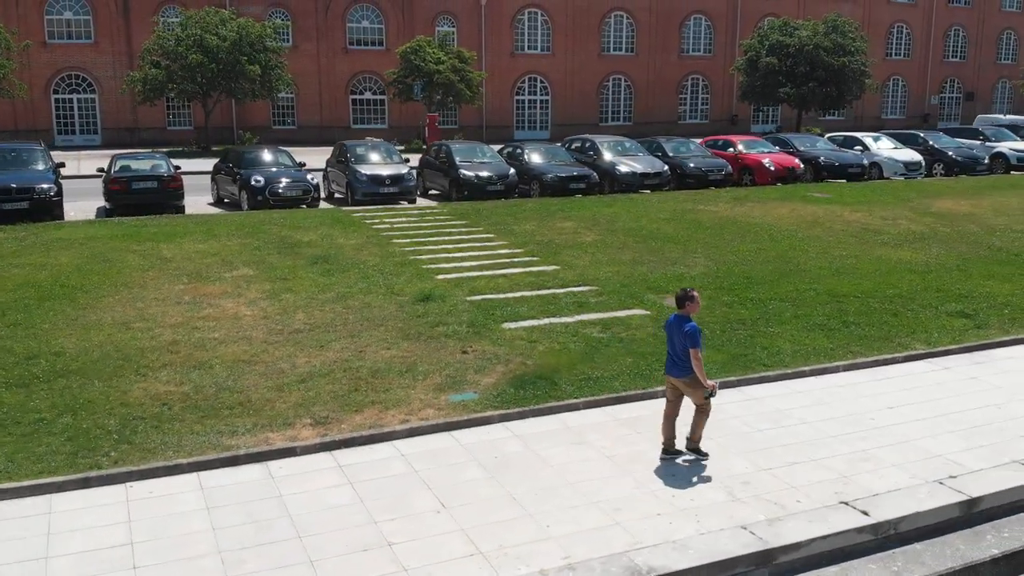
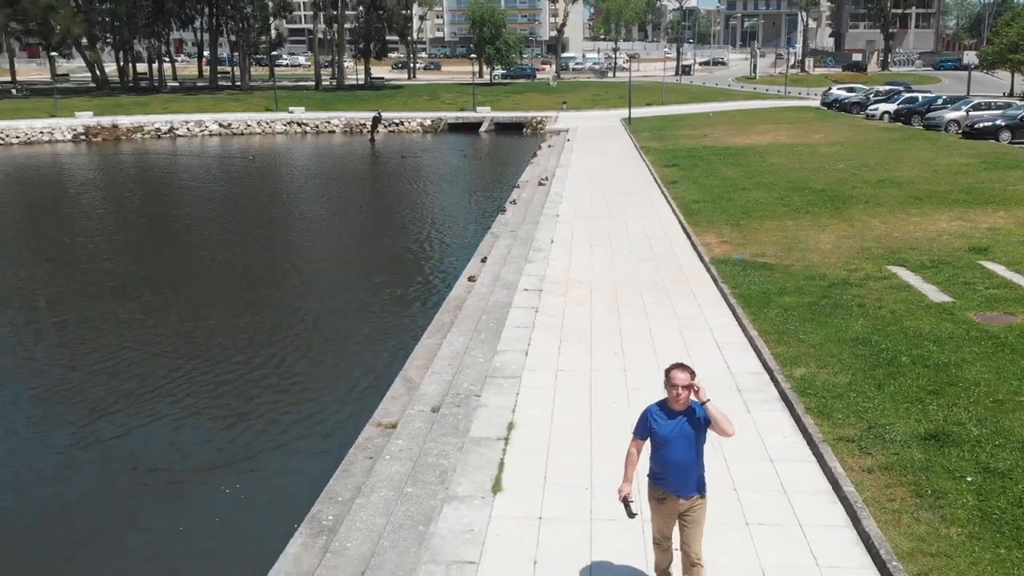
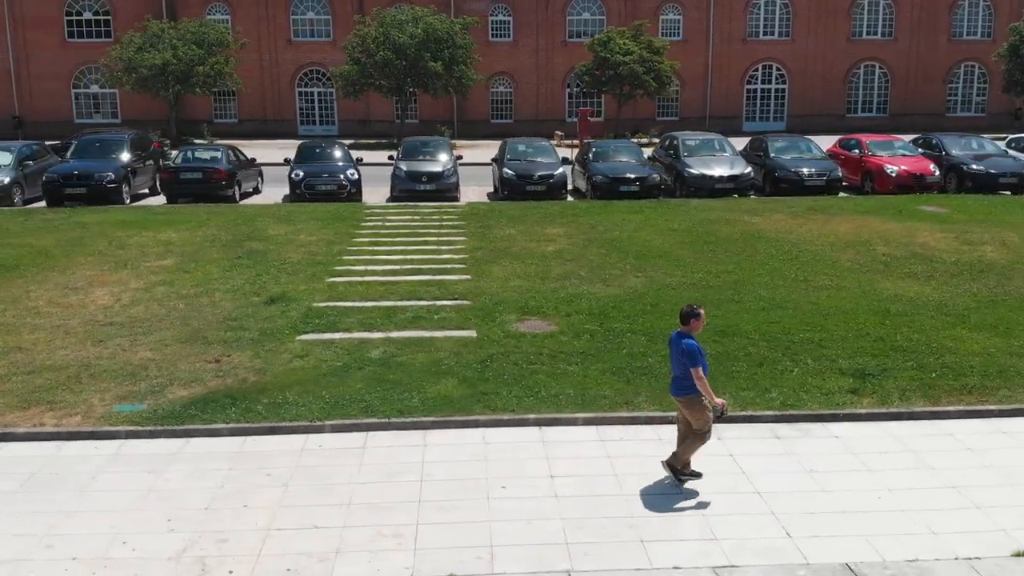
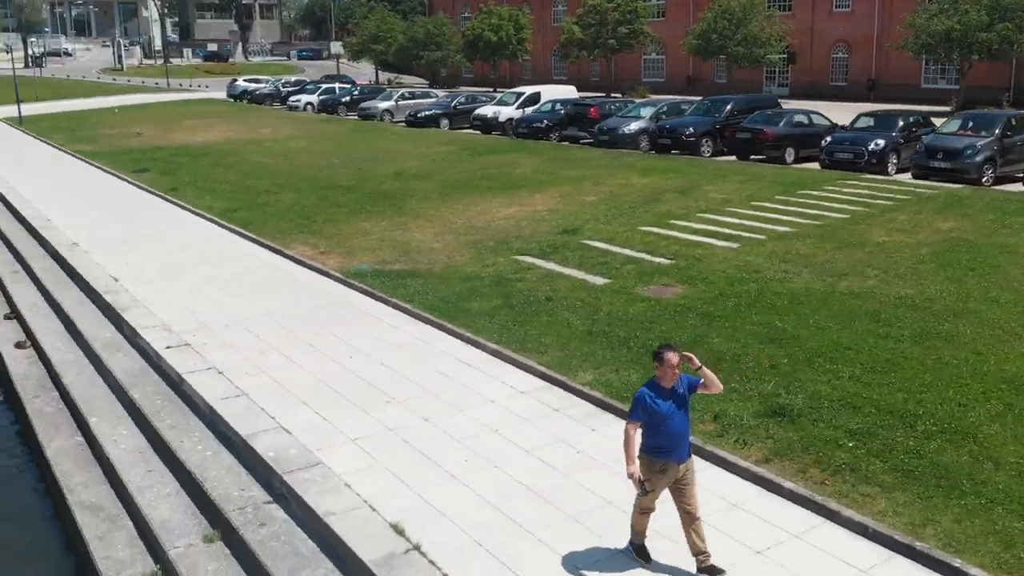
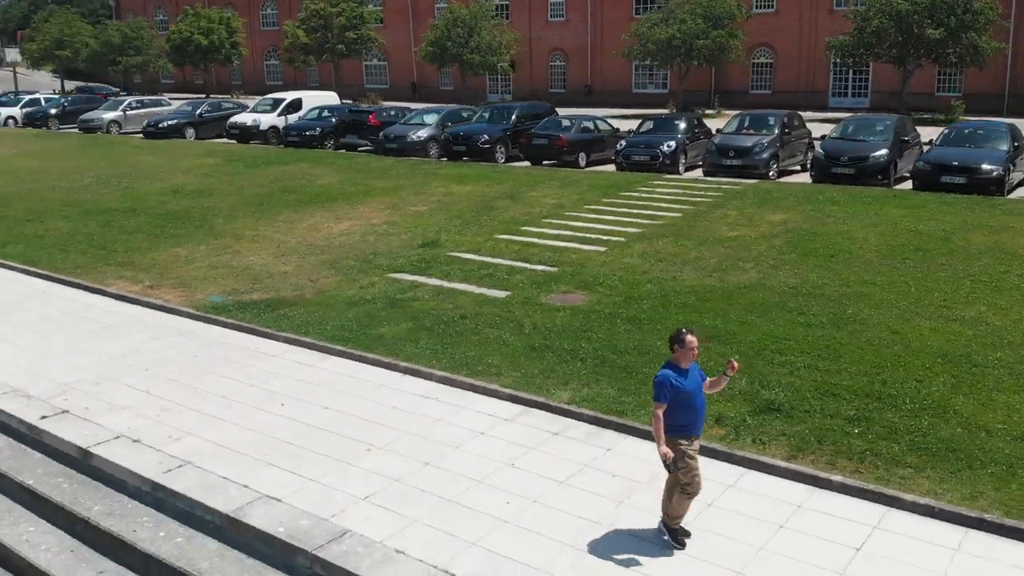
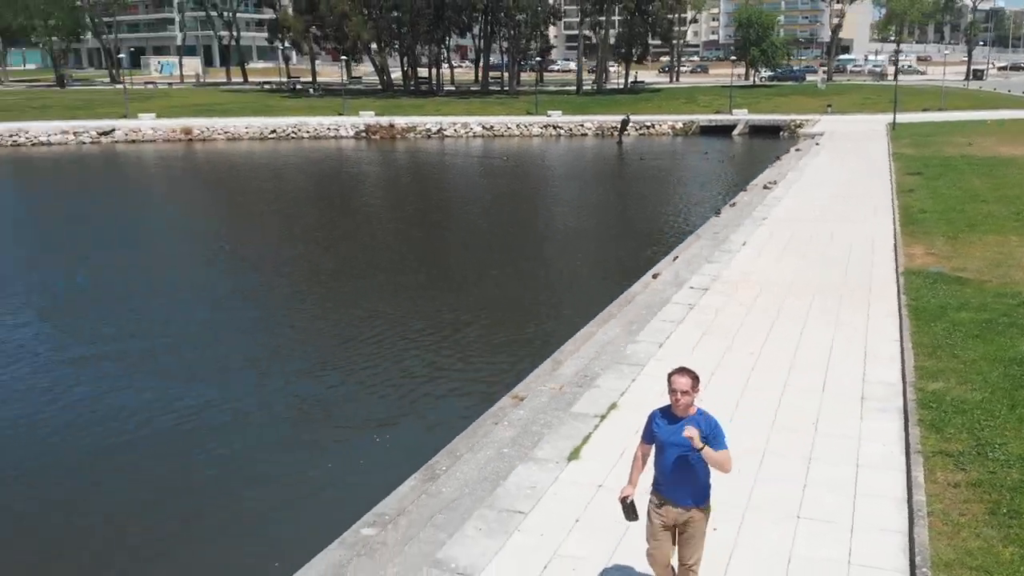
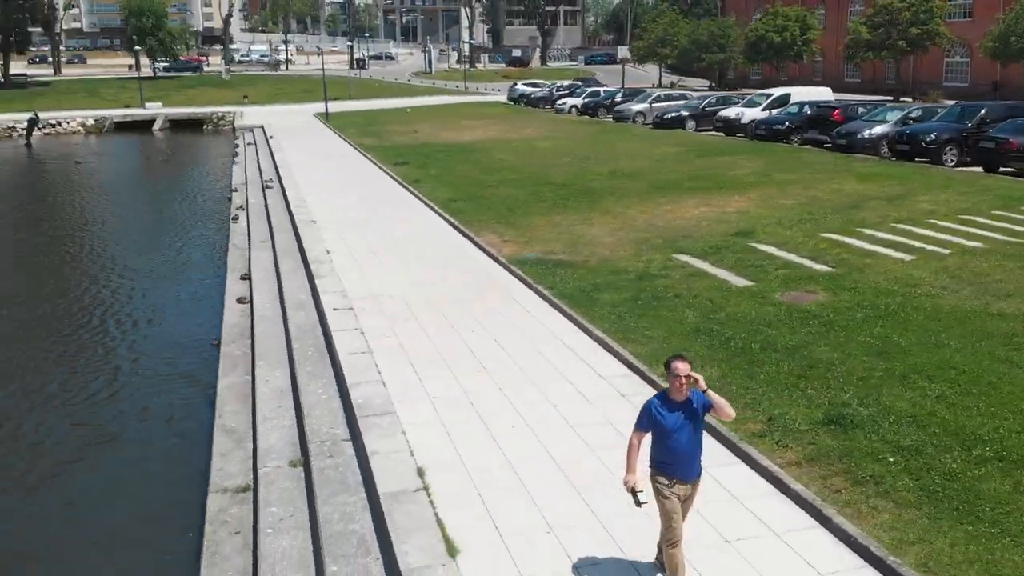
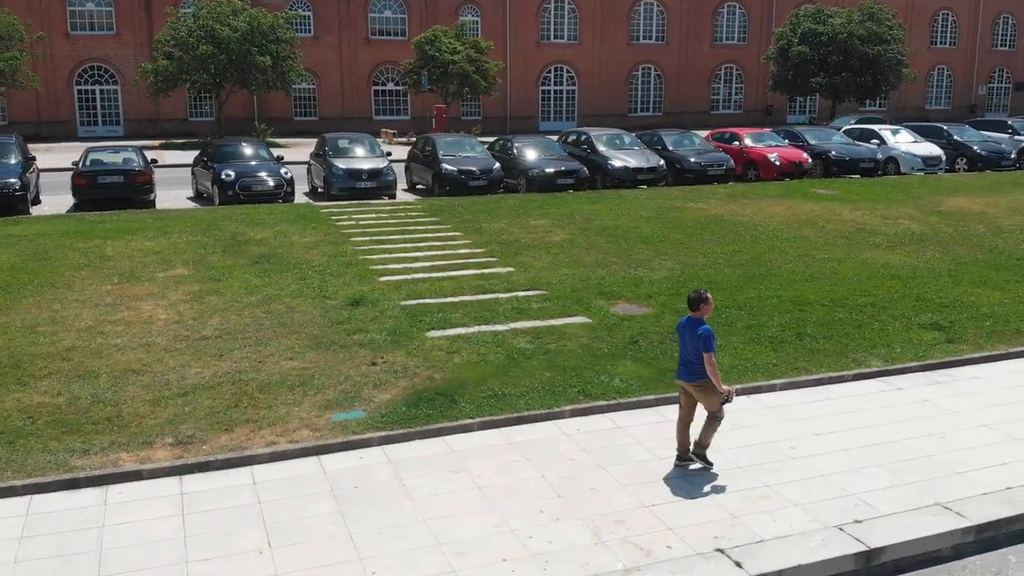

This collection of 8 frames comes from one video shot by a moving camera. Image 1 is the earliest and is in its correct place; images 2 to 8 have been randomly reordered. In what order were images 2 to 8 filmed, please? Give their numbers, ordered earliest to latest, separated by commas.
8, 3, 5, 4, 7, 2, 6
